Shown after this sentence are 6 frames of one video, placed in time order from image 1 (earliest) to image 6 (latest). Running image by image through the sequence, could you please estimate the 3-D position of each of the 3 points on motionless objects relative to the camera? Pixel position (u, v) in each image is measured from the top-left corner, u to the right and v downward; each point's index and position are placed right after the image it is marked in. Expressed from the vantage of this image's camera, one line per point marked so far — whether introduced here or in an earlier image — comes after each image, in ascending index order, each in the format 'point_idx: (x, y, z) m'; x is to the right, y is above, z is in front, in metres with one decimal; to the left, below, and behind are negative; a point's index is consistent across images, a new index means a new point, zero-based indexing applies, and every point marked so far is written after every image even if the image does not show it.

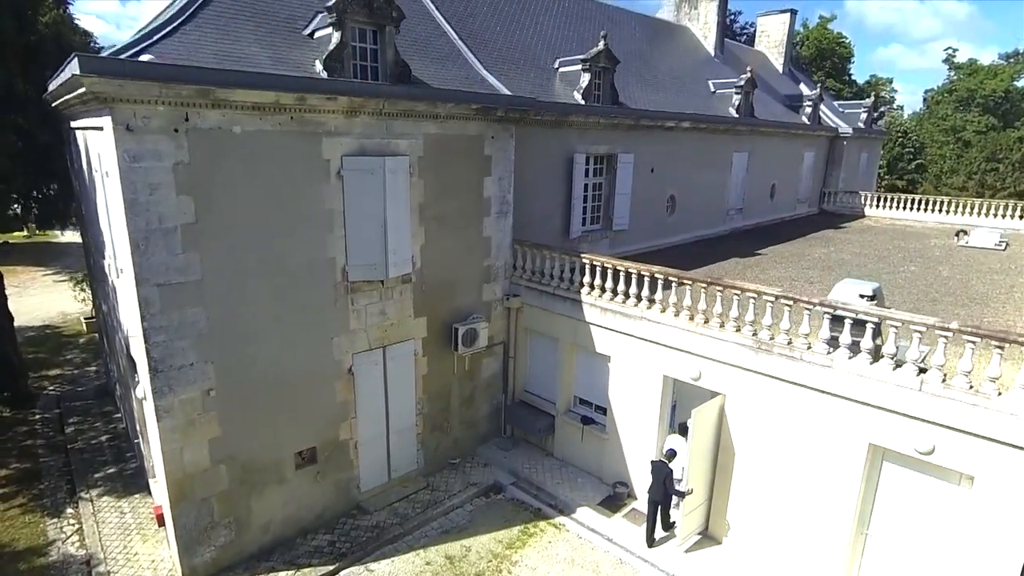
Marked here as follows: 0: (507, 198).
0: (-0.1, +1.6, +10.5) m
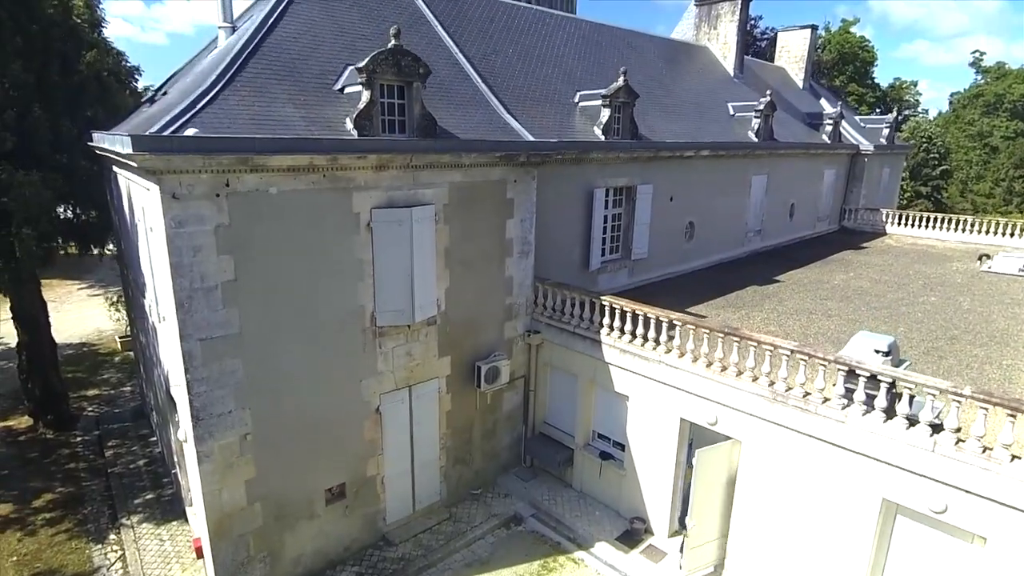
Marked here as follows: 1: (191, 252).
0: (+0.3, +0.9, +10.8) m
1: (-4.0, +0.4, +7.2) m
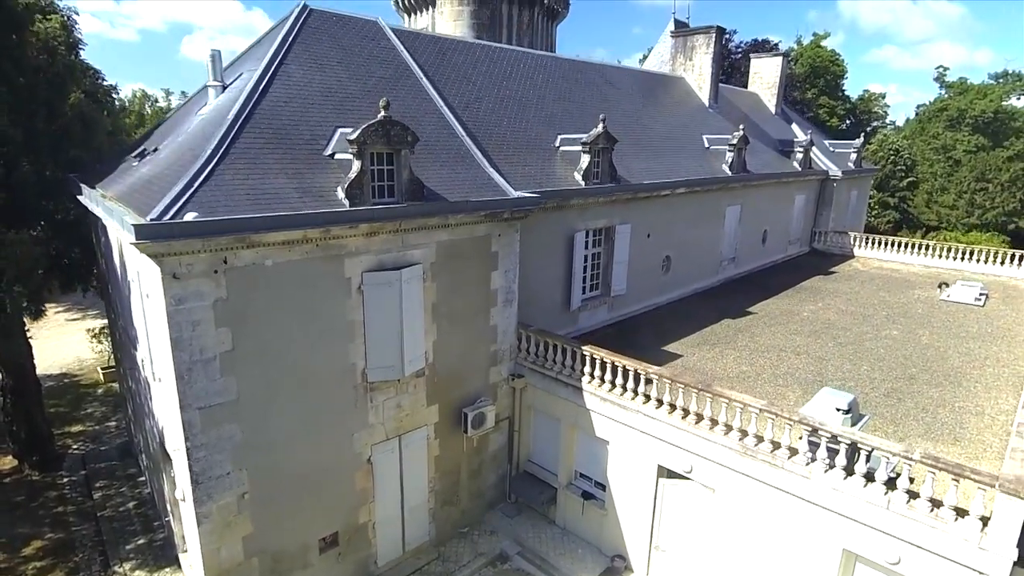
0: (0.0, 0.0, +11.2) m
1: (-4.2, -0.5, +7.5) m
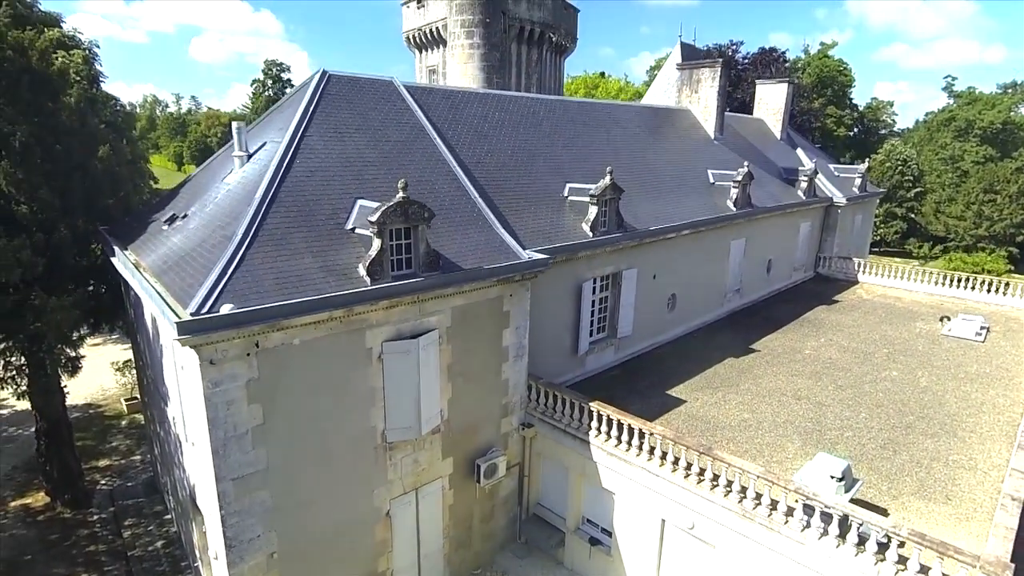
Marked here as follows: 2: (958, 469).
0: (+0.2, -1.1, +11.7) m
1: (-4.0, -1.7, +8.0) m
2: (+8.3, -3.4, +10.7) m
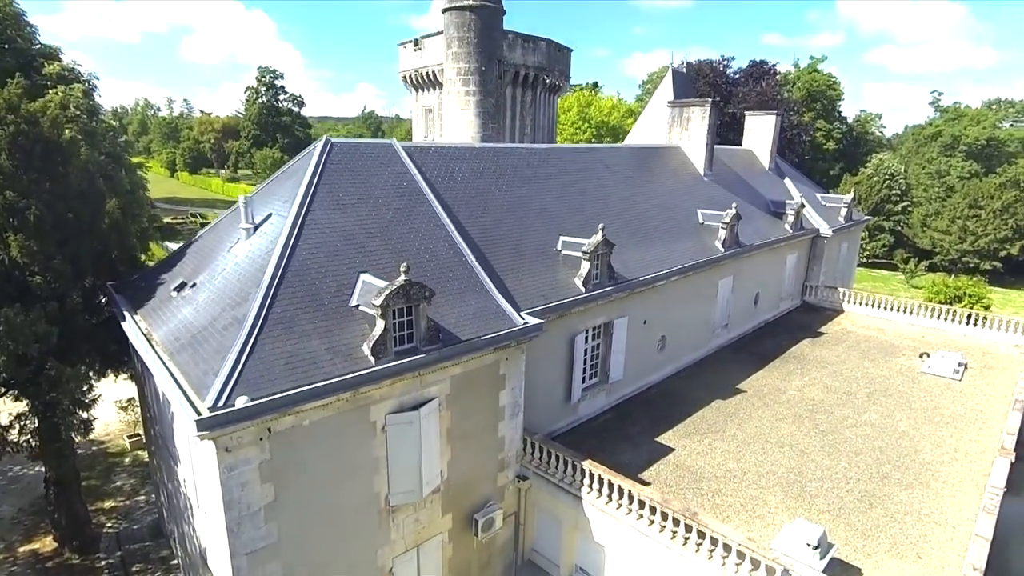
0: (+0.2, -2.4, +12.3) m
1: (-4.1, -3.0, +8.5) m
2: (+8.3, -4.7, +11.3) m
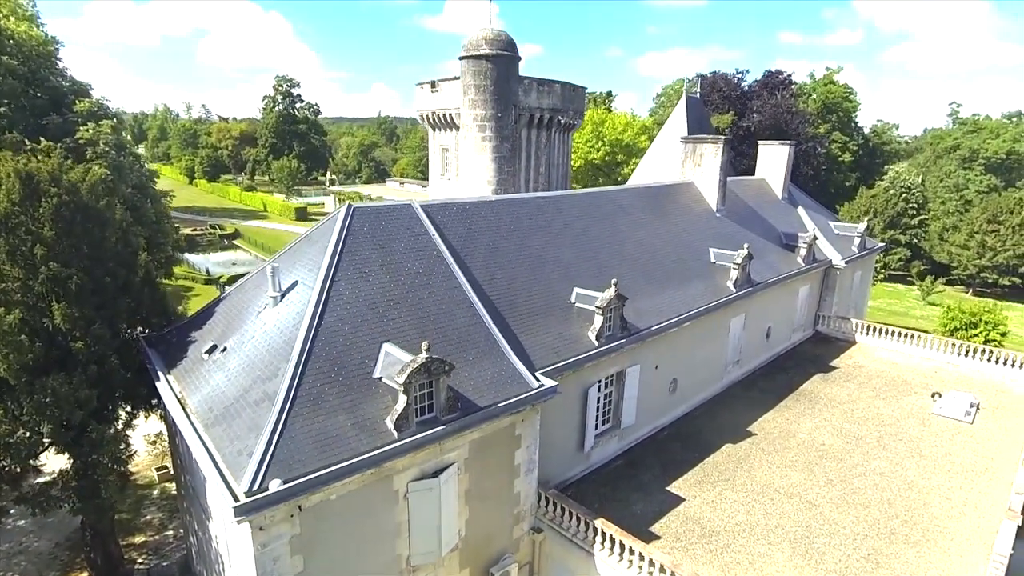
0: (+0.5, -3.8, +12.7) m
1: (-3.8, -4.4, +9.1) m
2: (+8.6, -6.1, +11.6) m
